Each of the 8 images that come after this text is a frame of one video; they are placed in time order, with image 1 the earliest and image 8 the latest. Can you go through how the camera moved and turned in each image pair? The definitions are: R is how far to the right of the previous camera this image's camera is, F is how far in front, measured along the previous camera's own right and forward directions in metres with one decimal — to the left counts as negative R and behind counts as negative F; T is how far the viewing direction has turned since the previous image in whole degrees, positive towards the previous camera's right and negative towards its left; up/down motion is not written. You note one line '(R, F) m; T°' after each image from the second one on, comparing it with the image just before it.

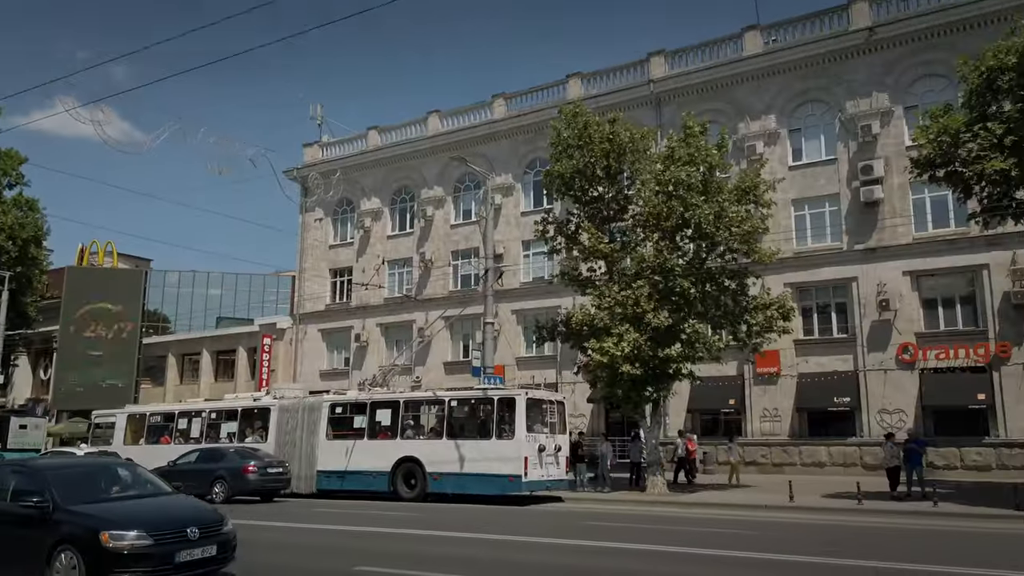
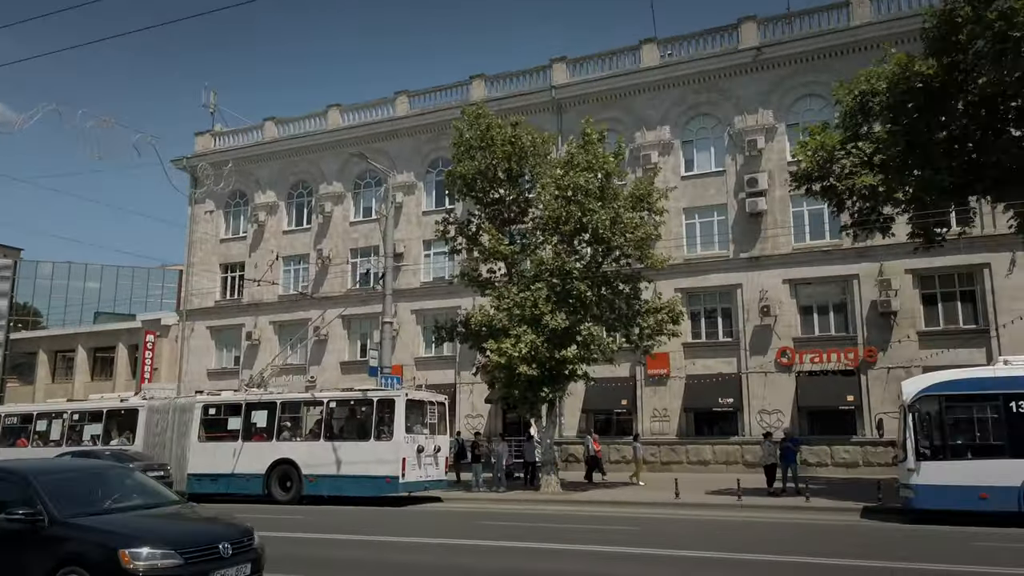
(-0.6, -0.3) m; +8°
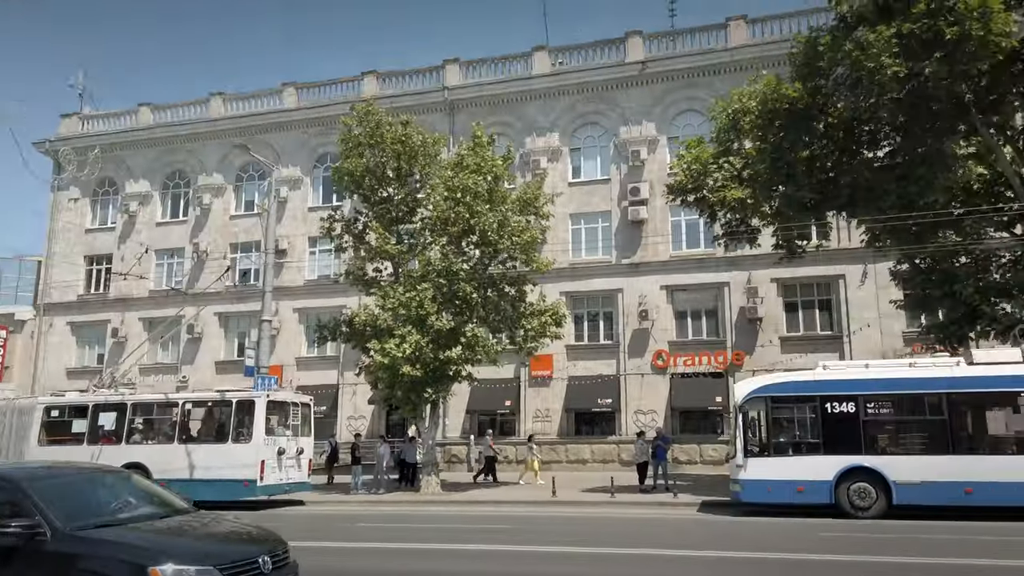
(+1.8, -0.8) m; +8°
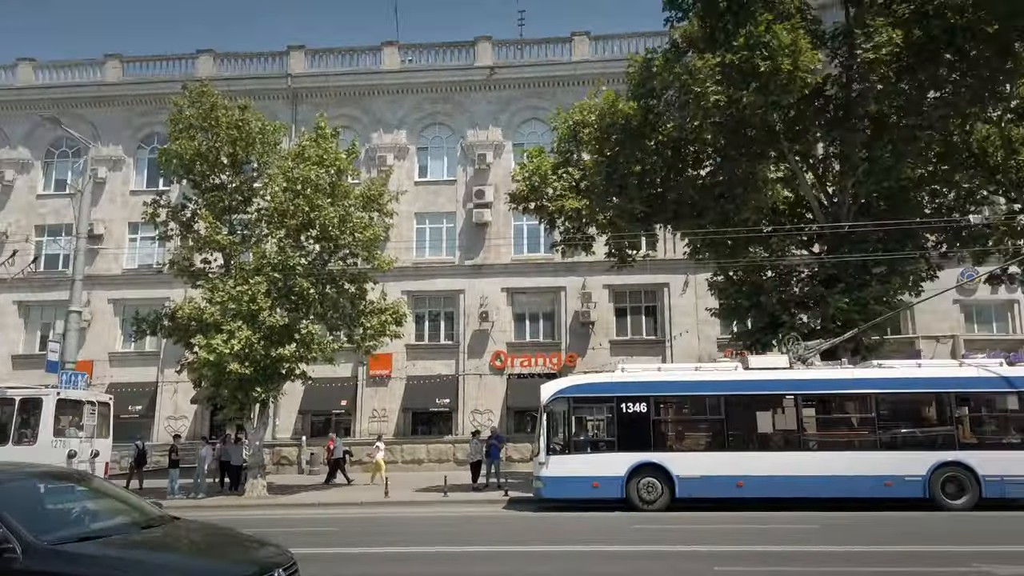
(+1.7, -0.4) m; +12°
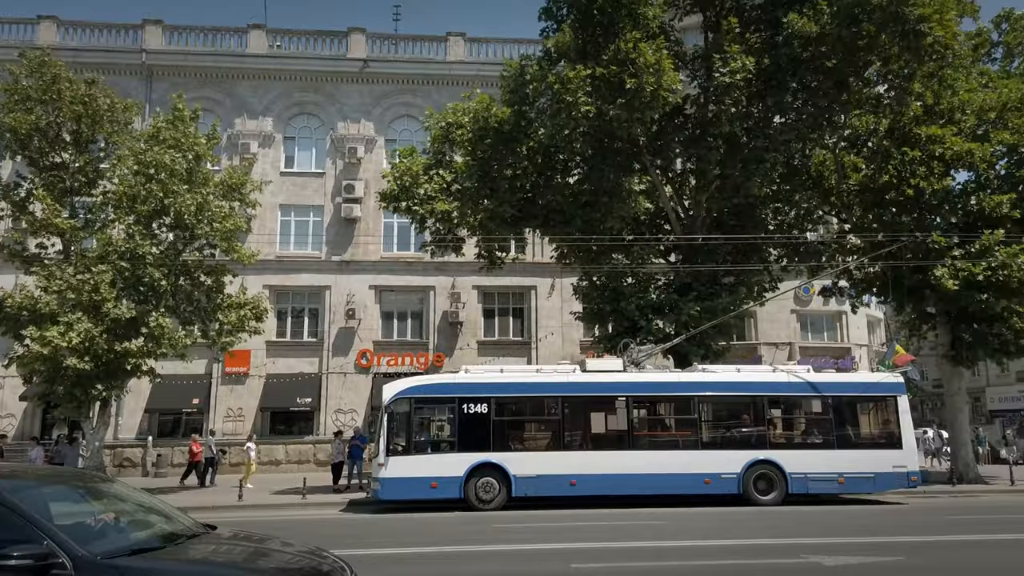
(+0.4, -0.4) m; +10°
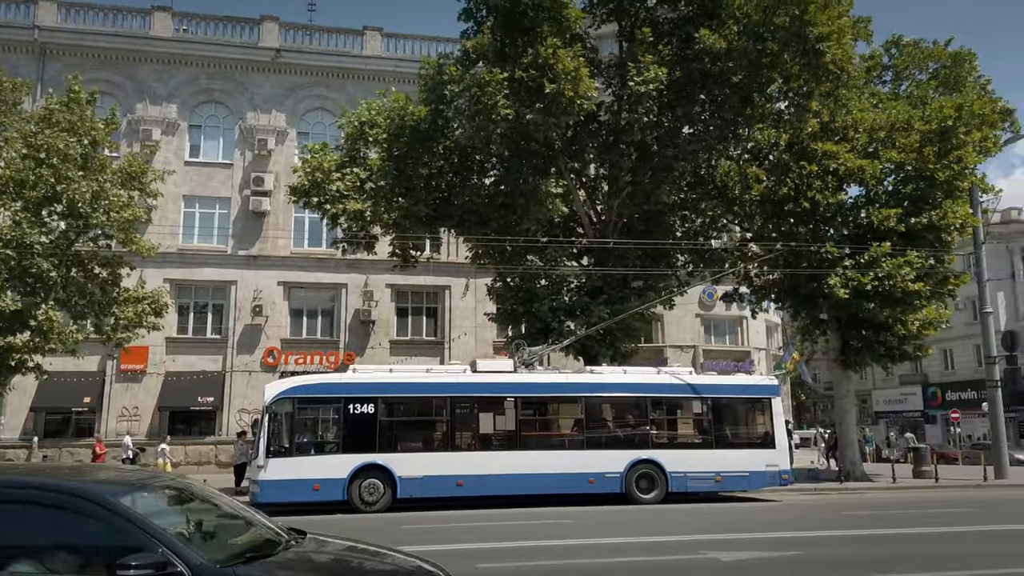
(-0.1, -0.3) m; +7°
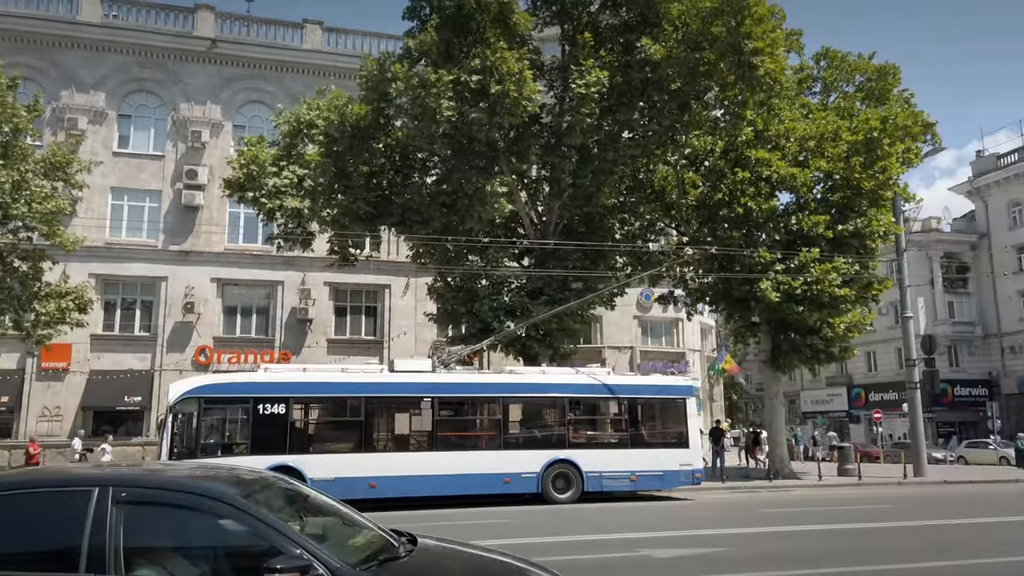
(-0.1, -0.2) m; +5°
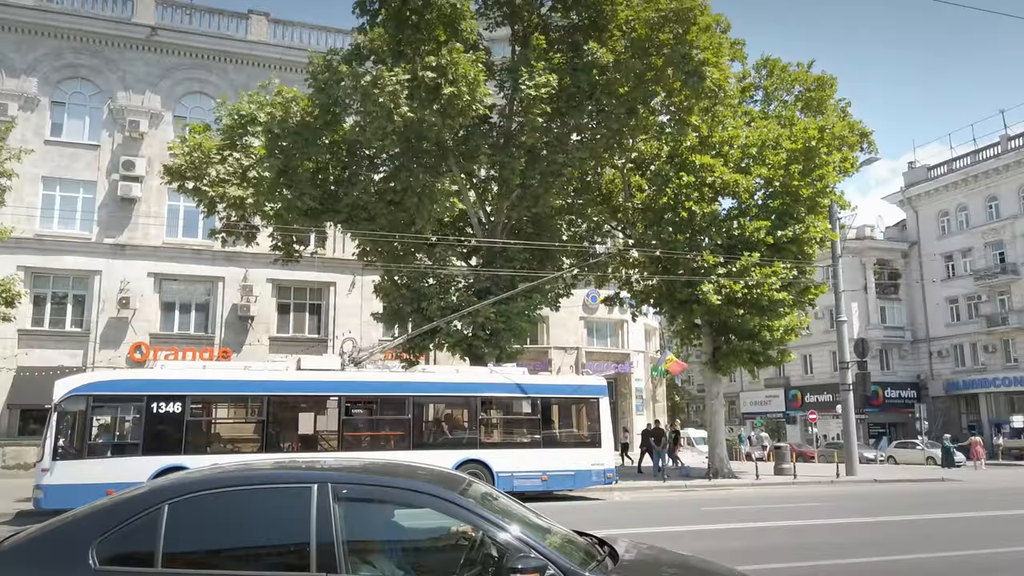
(+0.1, 0.0) m; +4°
